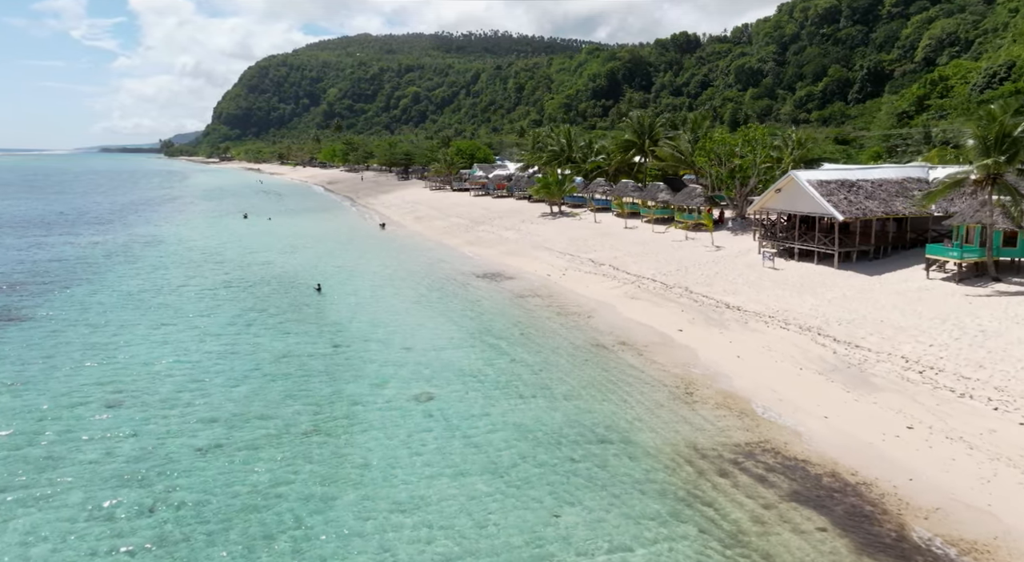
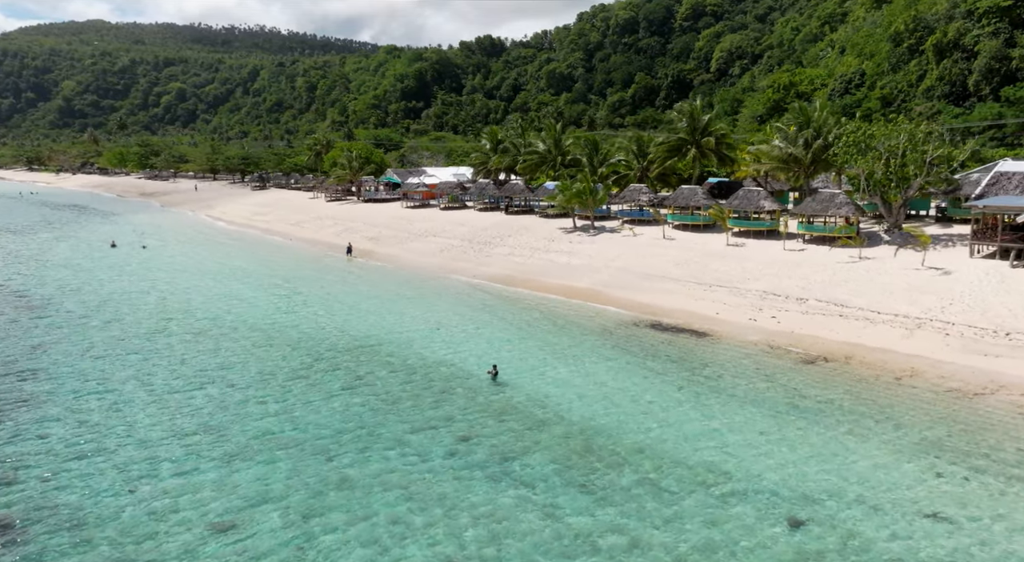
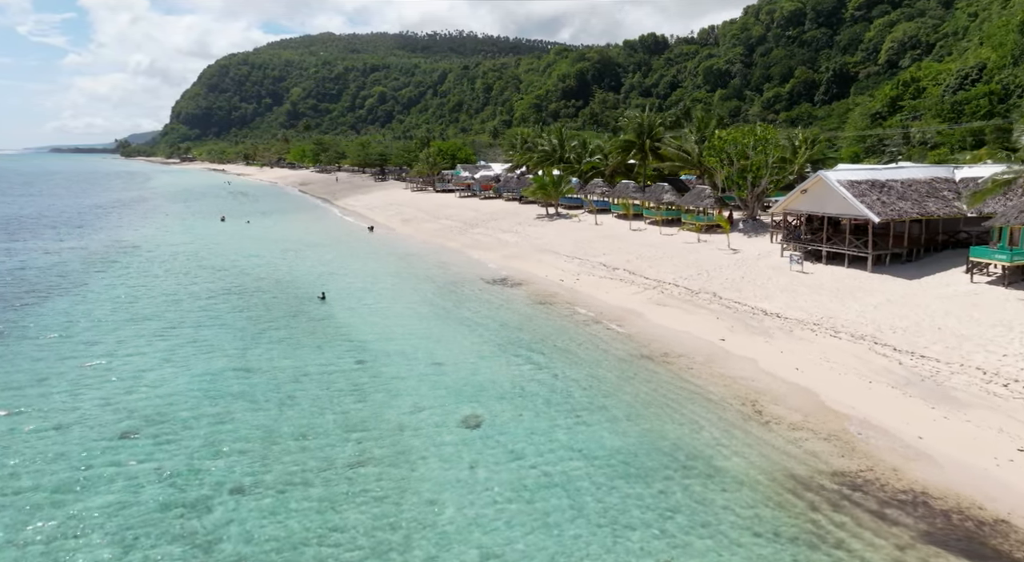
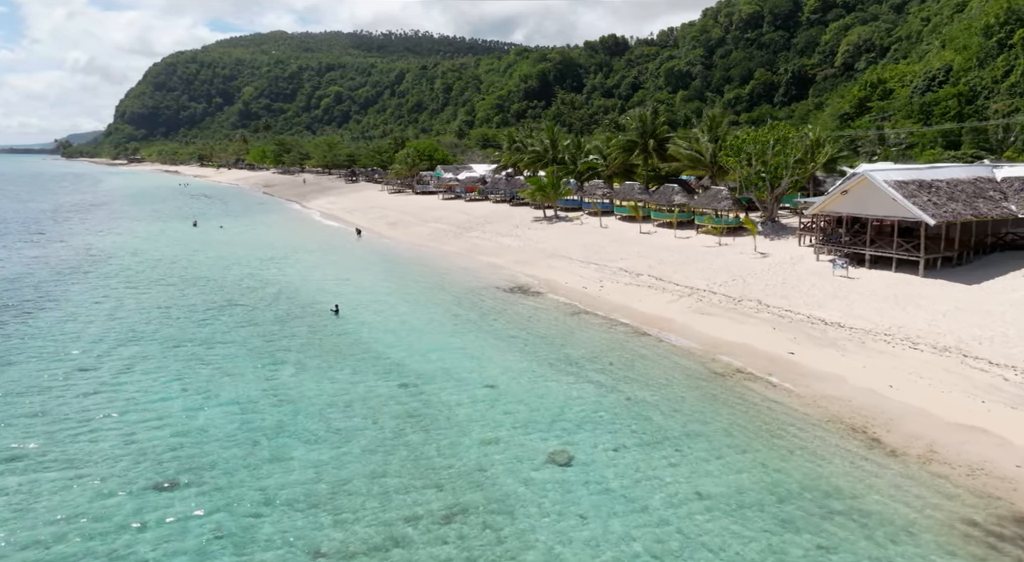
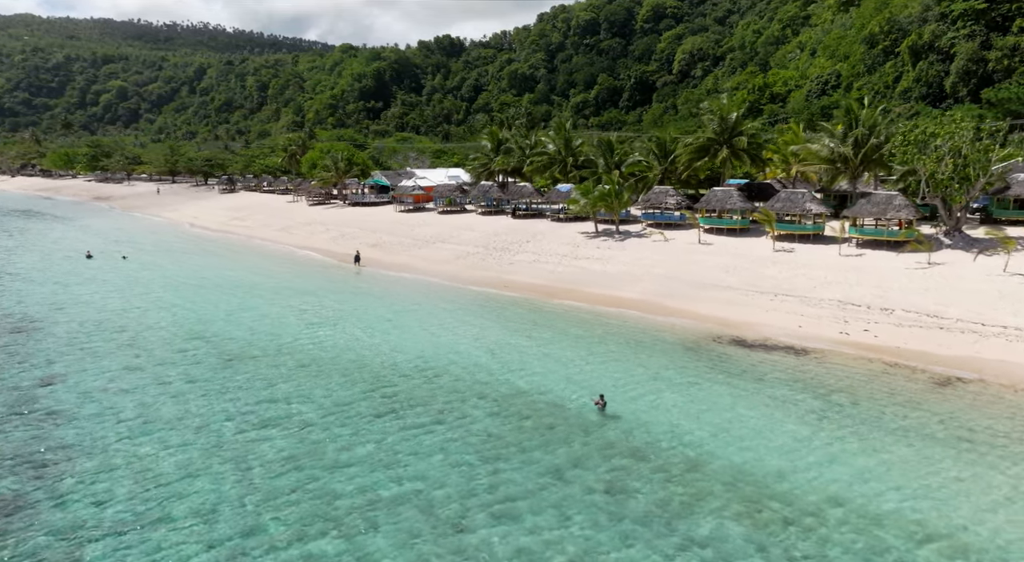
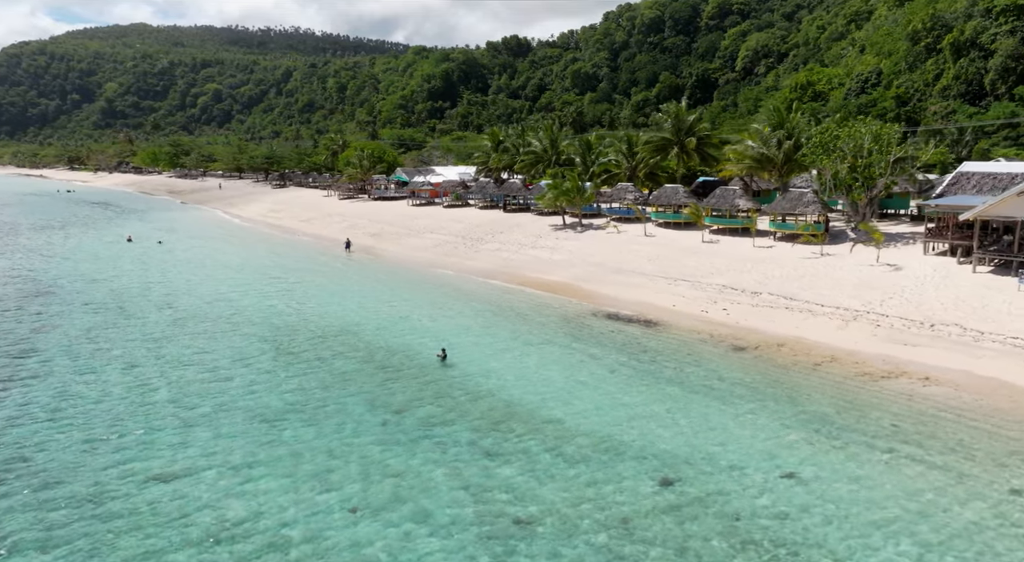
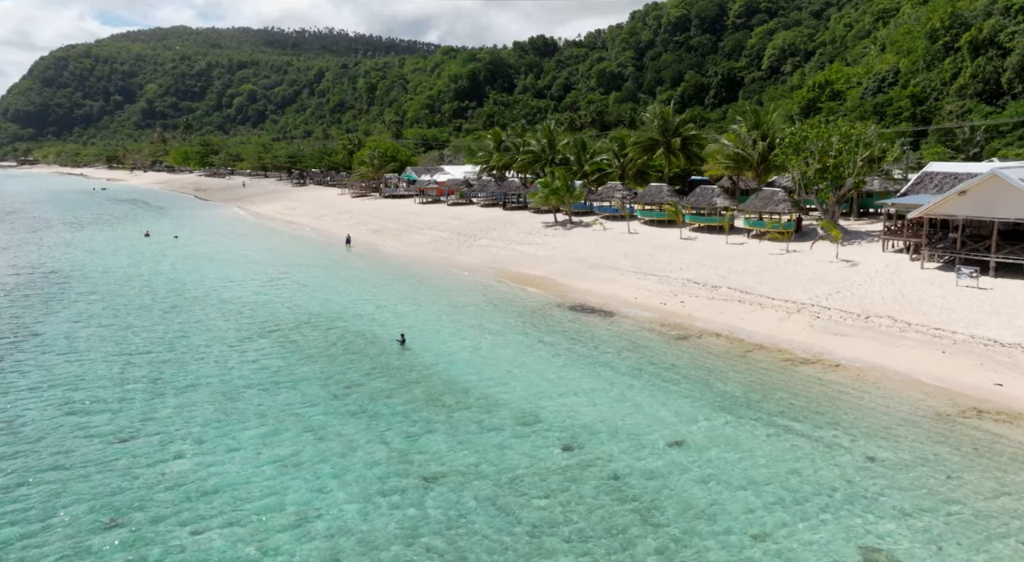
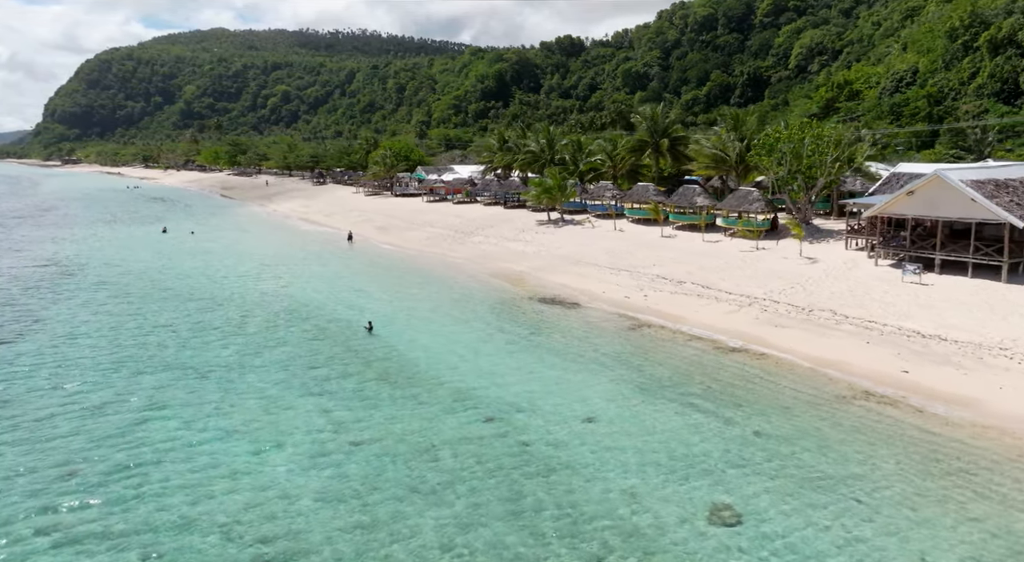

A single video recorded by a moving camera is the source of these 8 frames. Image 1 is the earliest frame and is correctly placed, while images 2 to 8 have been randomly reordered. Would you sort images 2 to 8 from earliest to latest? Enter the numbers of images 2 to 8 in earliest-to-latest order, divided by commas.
3, 4, 8, 7, 6, 2, 5
